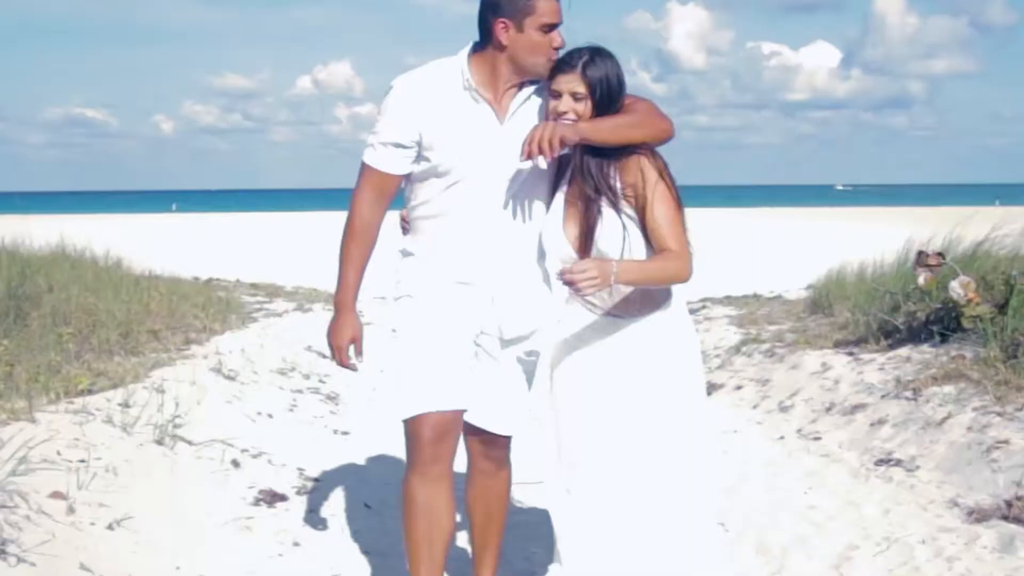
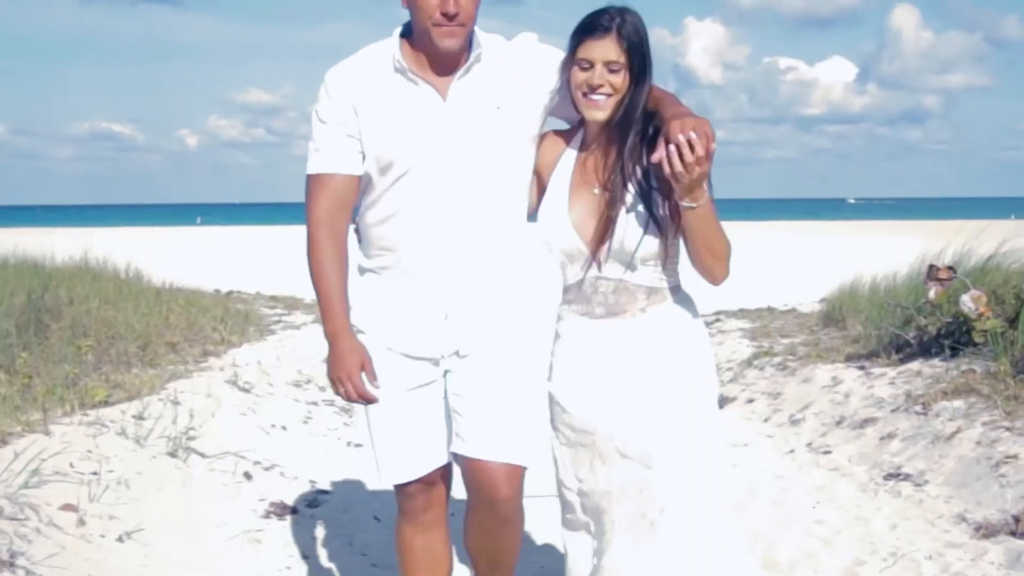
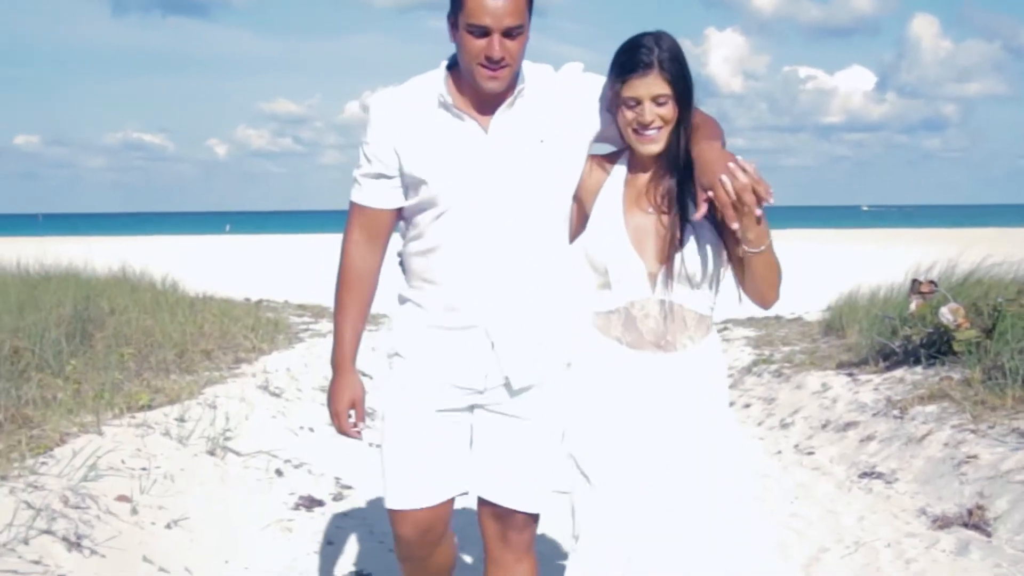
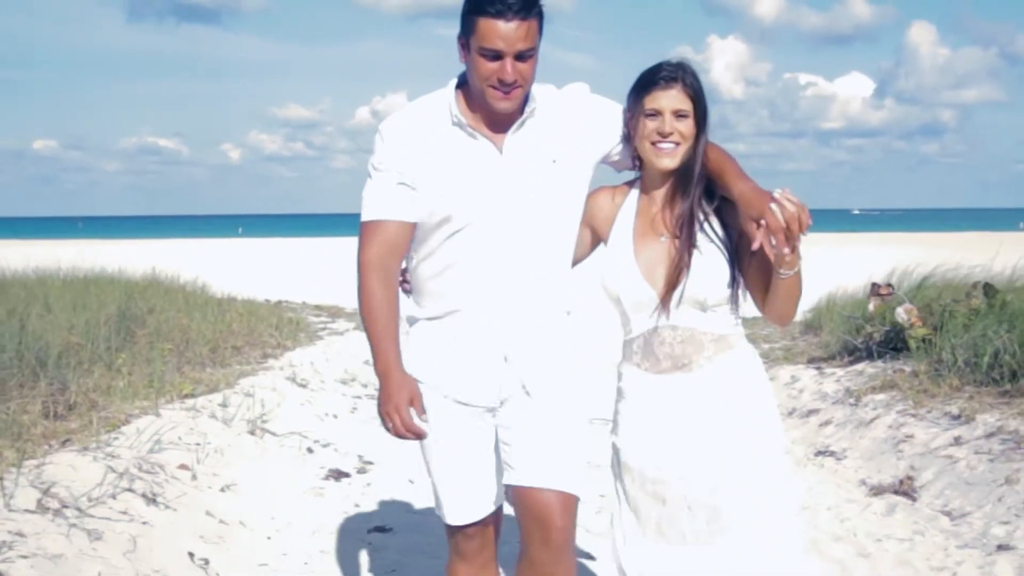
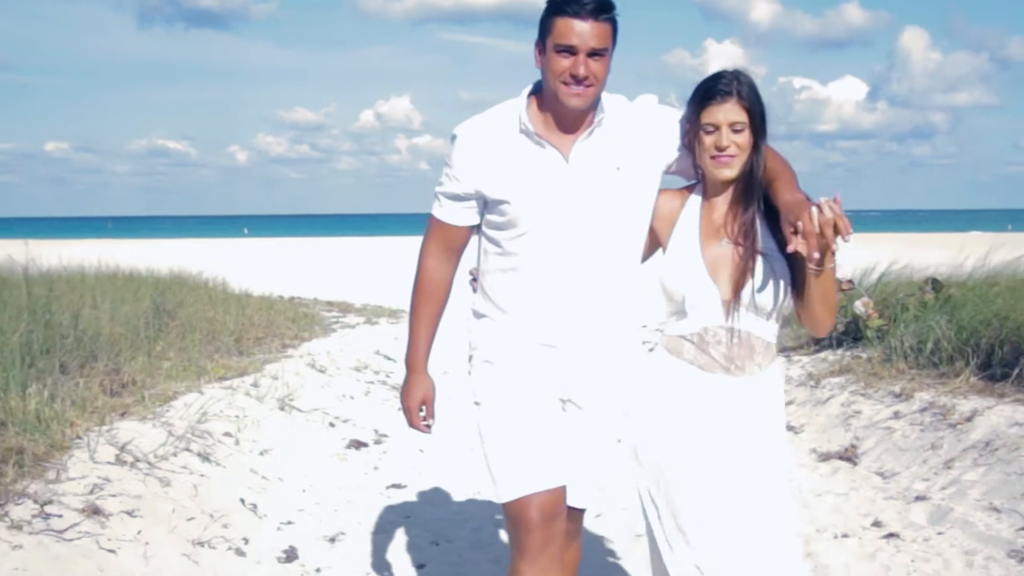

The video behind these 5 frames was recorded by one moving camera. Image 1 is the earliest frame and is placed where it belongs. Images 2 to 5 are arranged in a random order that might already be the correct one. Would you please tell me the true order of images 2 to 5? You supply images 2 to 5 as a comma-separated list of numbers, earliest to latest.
2, 3, 4, 5
